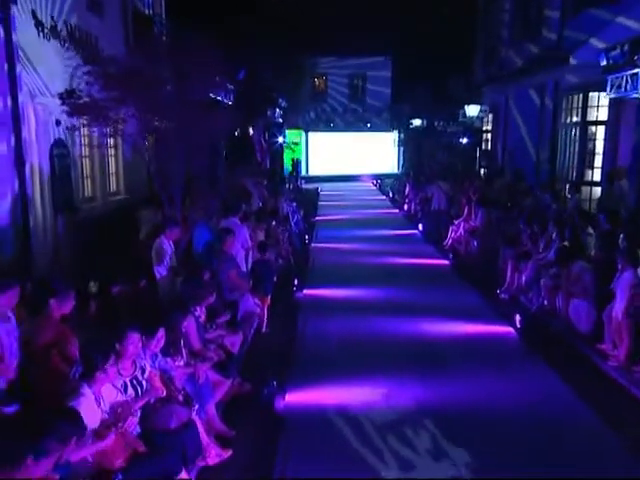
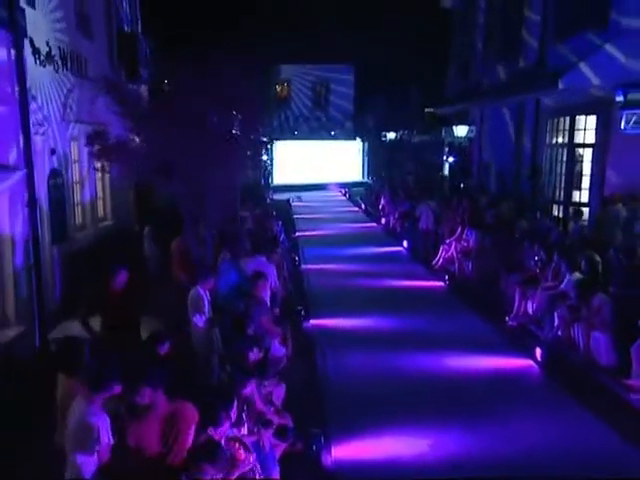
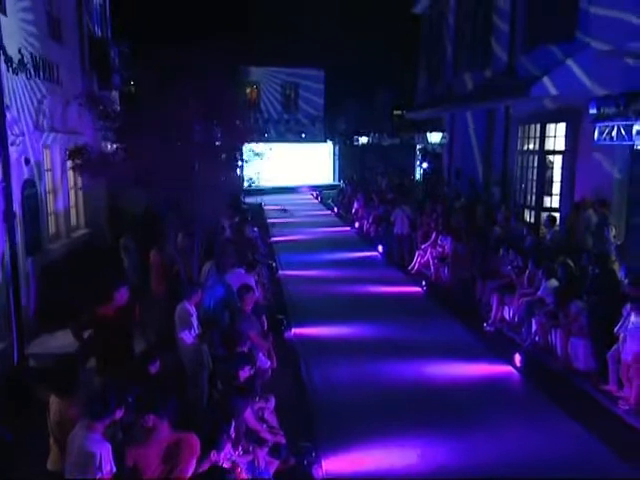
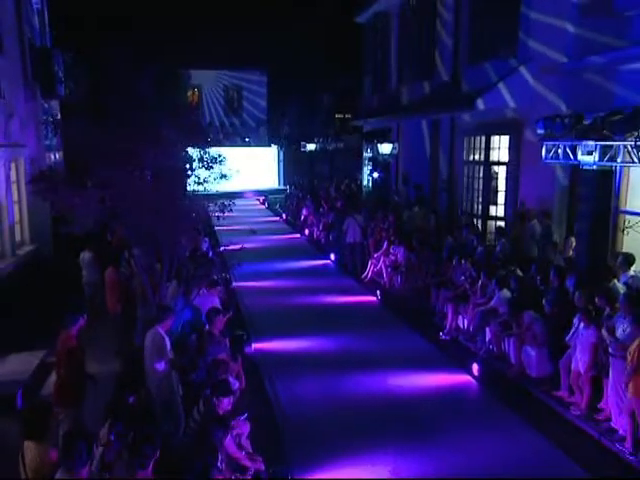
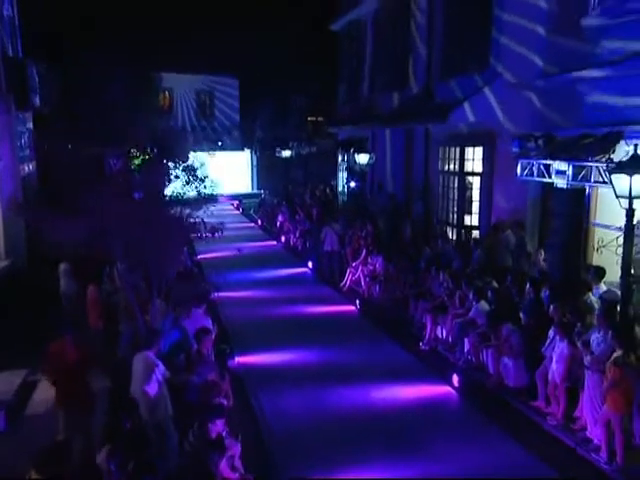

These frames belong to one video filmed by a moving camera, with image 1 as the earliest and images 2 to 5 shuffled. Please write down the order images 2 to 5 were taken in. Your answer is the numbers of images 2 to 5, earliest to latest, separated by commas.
2, 3, 4, 5
